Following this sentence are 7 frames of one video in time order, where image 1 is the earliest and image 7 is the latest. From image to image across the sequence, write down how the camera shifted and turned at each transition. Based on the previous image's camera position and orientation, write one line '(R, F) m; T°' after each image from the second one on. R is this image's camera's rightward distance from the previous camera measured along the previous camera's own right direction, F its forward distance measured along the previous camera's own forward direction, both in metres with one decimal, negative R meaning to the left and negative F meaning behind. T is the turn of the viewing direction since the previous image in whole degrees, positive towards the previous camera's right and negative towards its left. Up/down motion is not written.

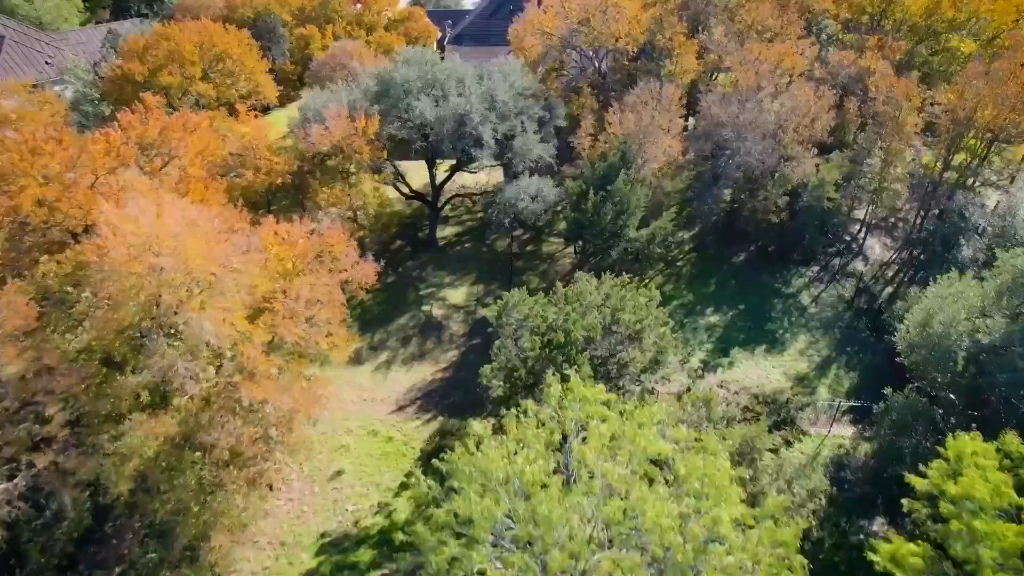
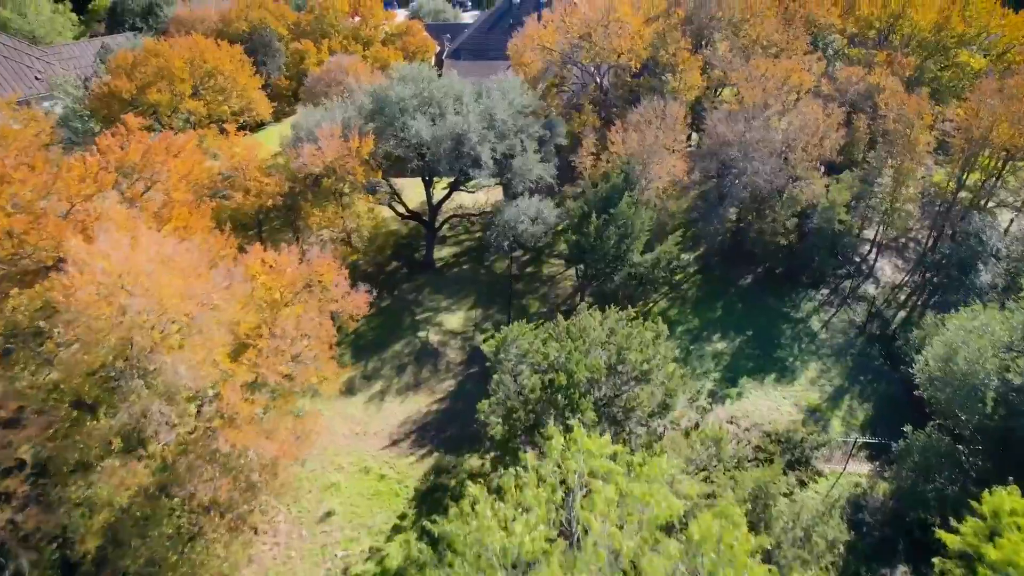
(0.0, +1.1) m; 0°
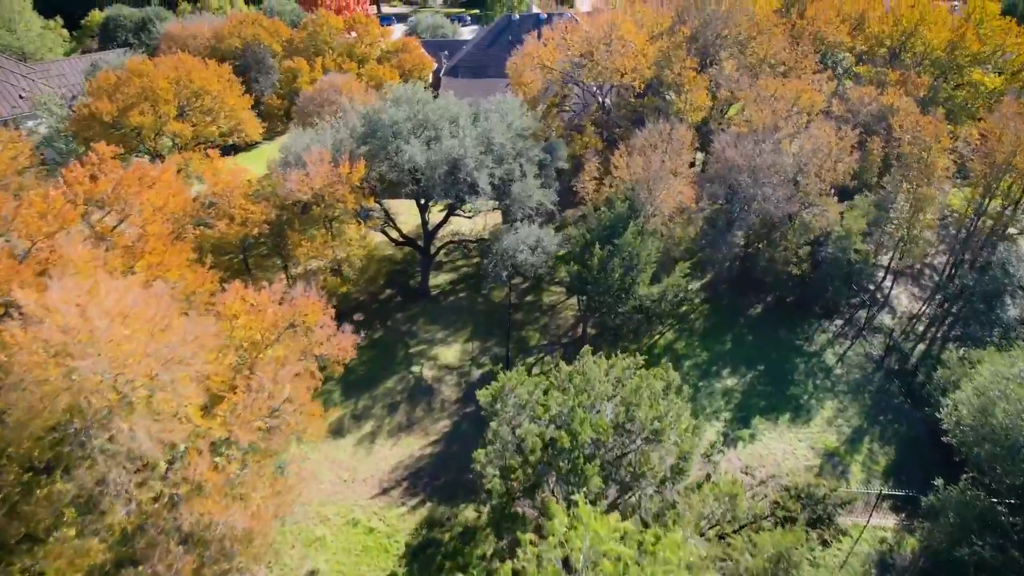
(0.0, +1.6) m; 0°
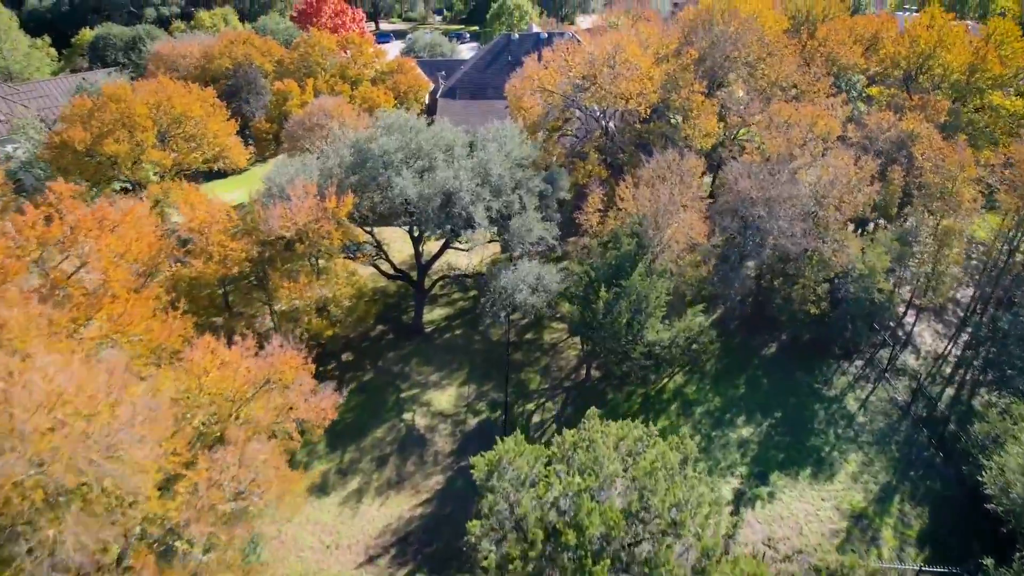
(0.0, +2.0) m; 0°
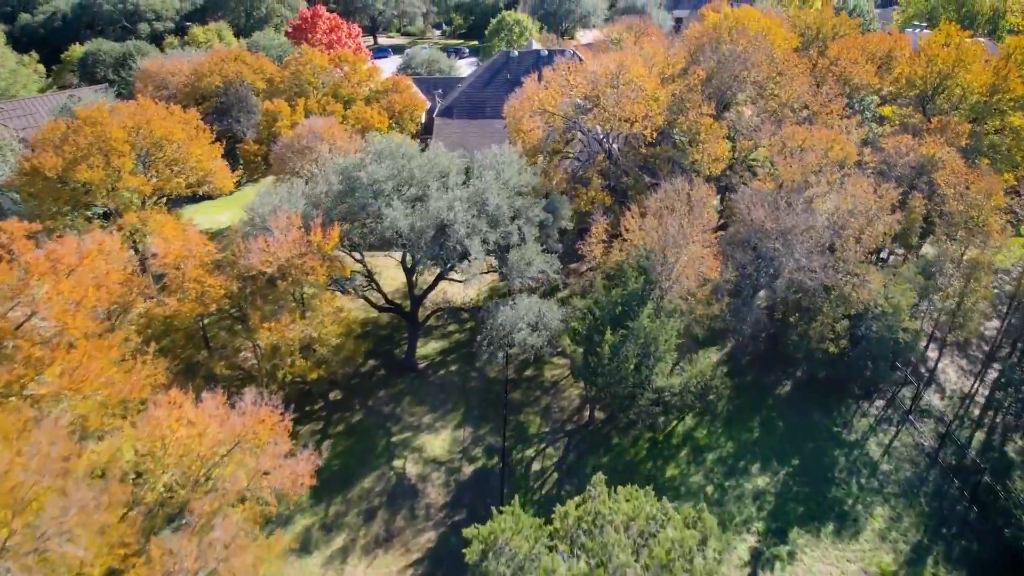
(+0.1, +1.8) m; 0°
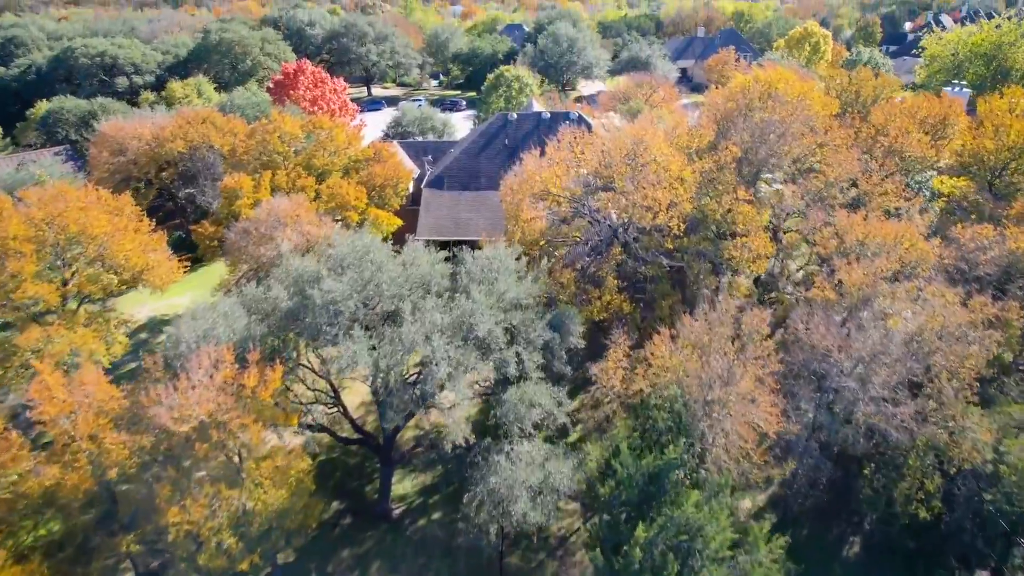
(+0.1, +5.8) m; 0°
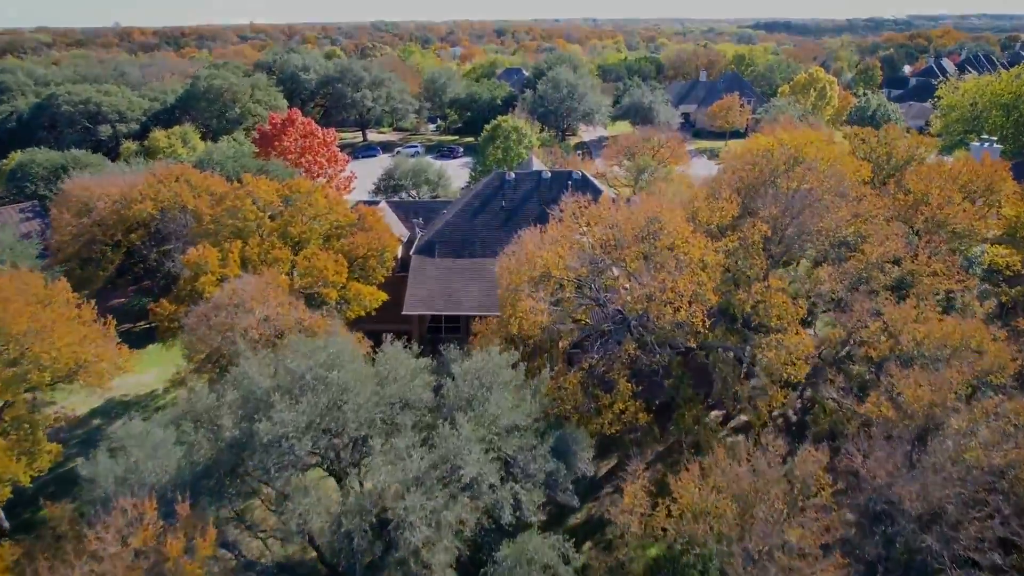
(+0.1, +3.8) m; 0°
